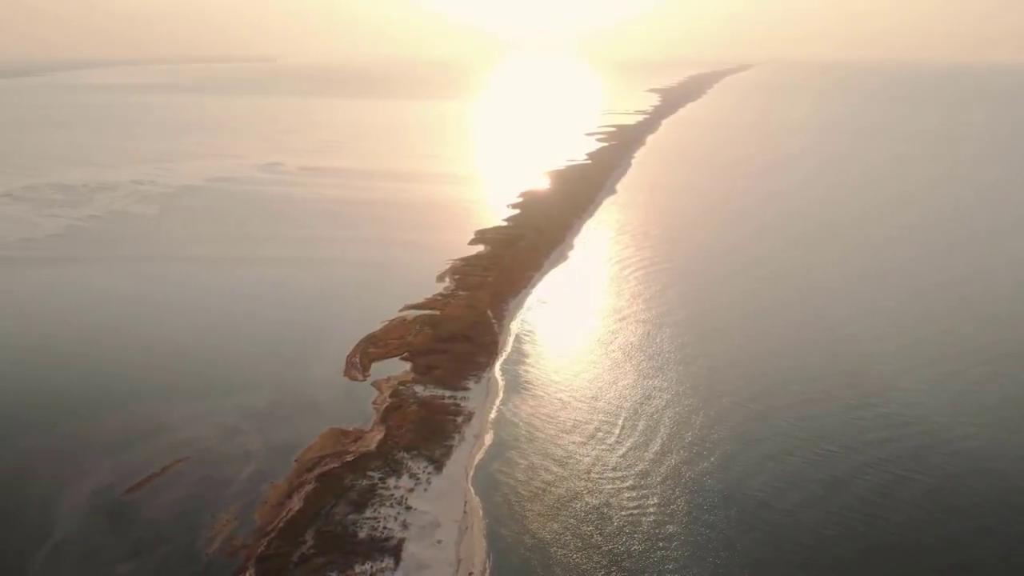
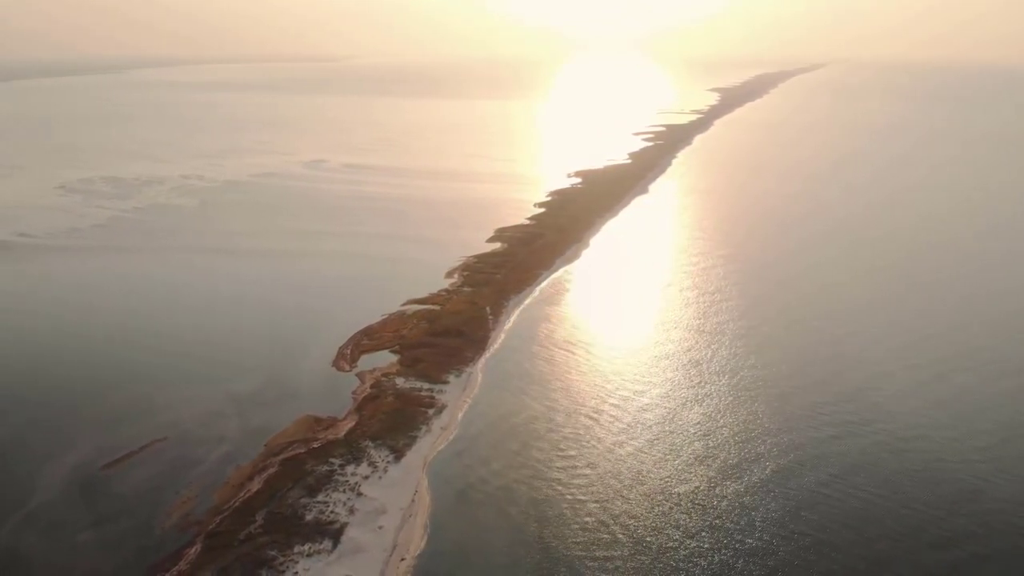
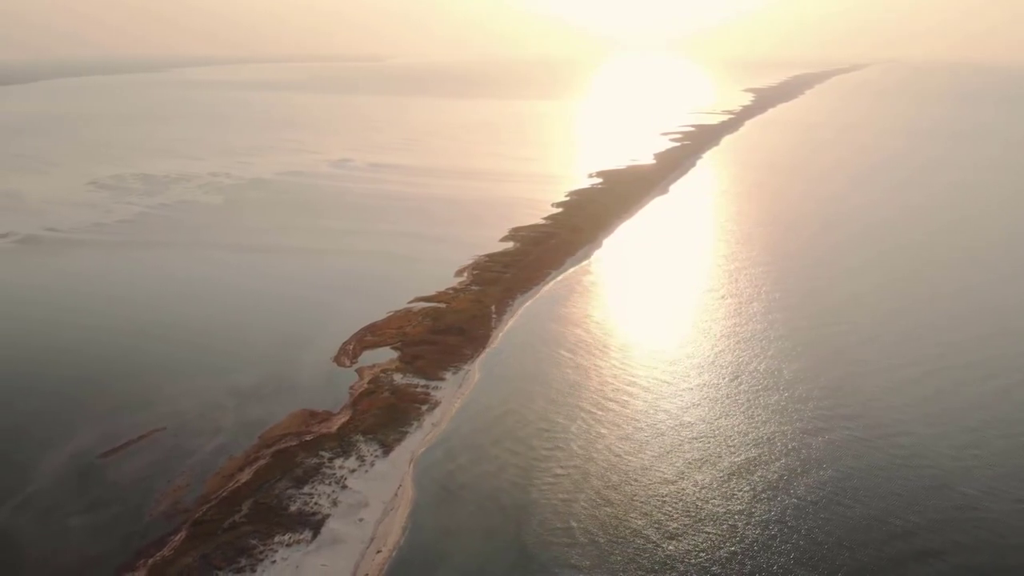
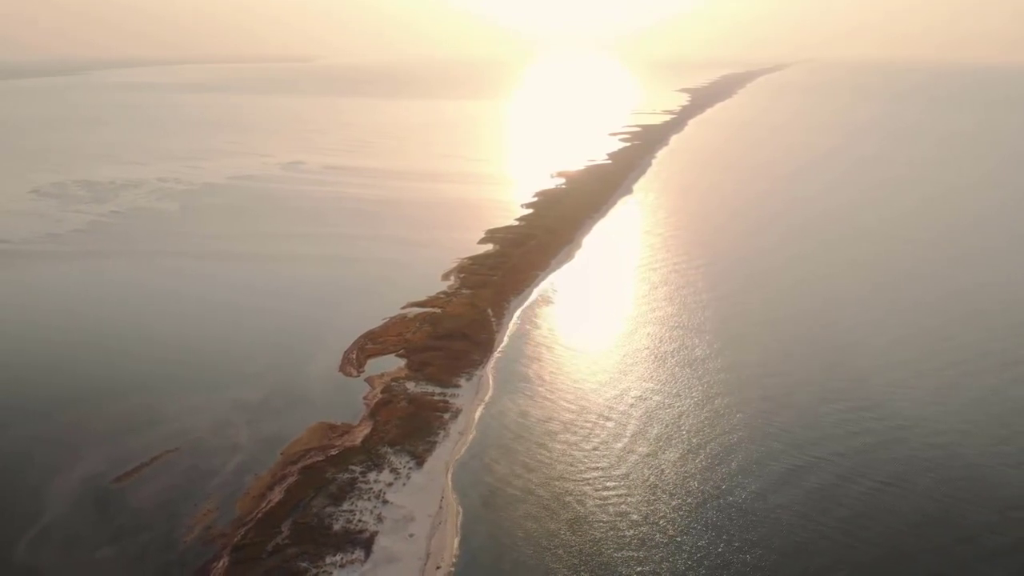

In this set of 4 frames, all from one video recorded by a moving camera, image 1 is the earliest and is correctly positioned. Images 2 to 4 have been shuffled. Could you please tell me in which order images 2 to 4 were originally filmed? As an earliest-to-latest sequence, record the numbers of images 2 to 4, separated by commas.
4, 2, 3
